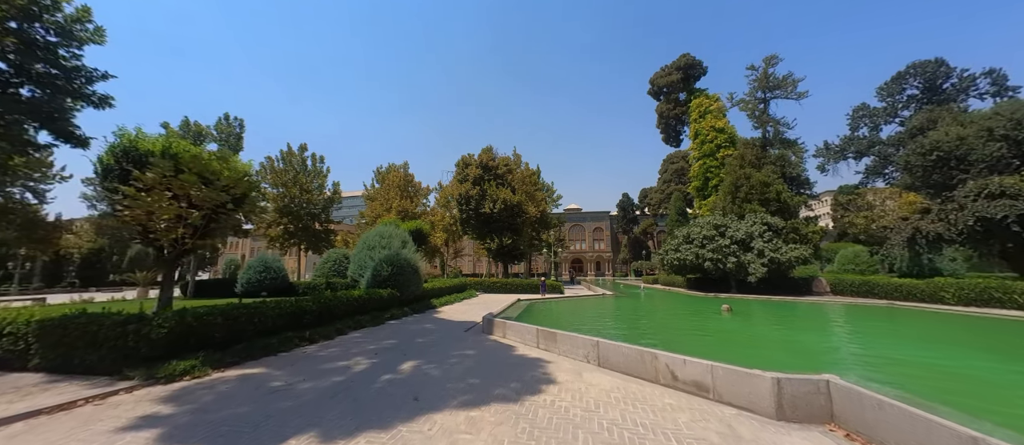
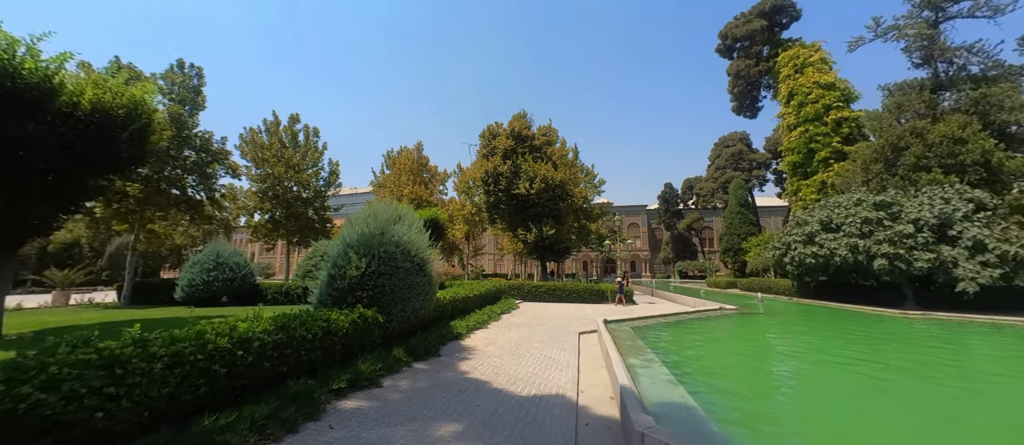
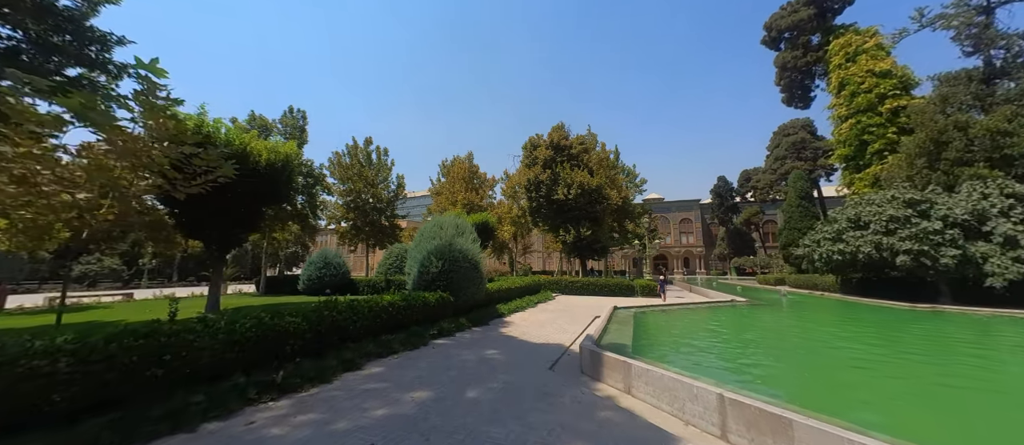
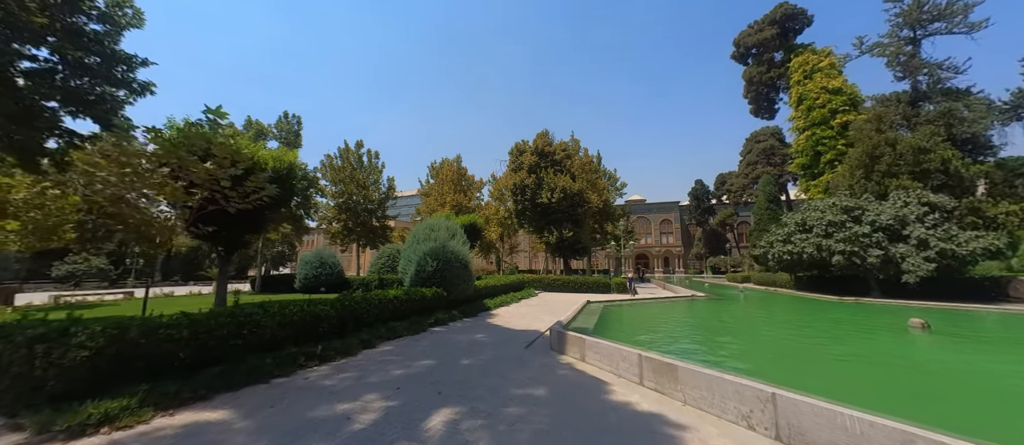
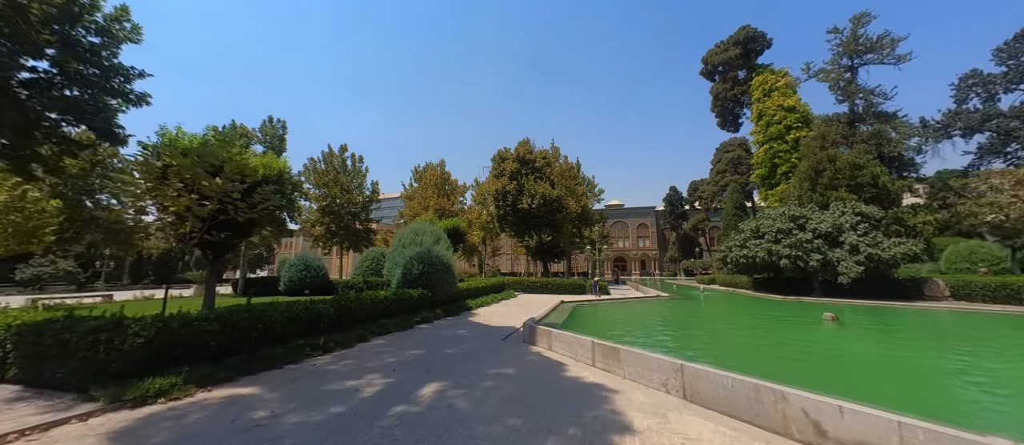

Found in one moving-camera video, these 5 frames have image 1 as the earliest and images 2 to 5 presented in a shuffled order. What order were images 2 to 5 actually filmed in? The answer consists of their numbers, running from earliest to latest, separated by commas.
5, 4, 3, 2
